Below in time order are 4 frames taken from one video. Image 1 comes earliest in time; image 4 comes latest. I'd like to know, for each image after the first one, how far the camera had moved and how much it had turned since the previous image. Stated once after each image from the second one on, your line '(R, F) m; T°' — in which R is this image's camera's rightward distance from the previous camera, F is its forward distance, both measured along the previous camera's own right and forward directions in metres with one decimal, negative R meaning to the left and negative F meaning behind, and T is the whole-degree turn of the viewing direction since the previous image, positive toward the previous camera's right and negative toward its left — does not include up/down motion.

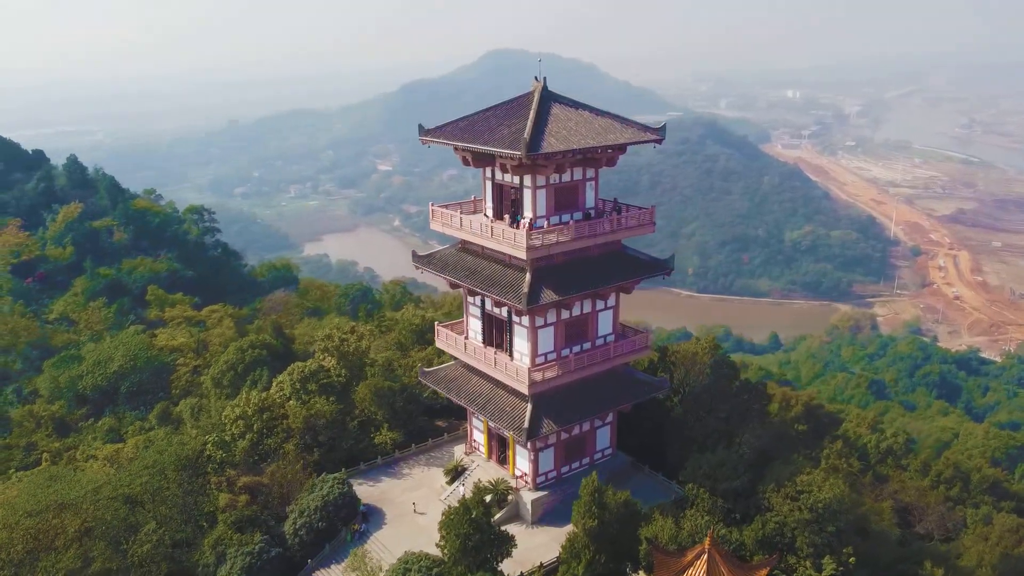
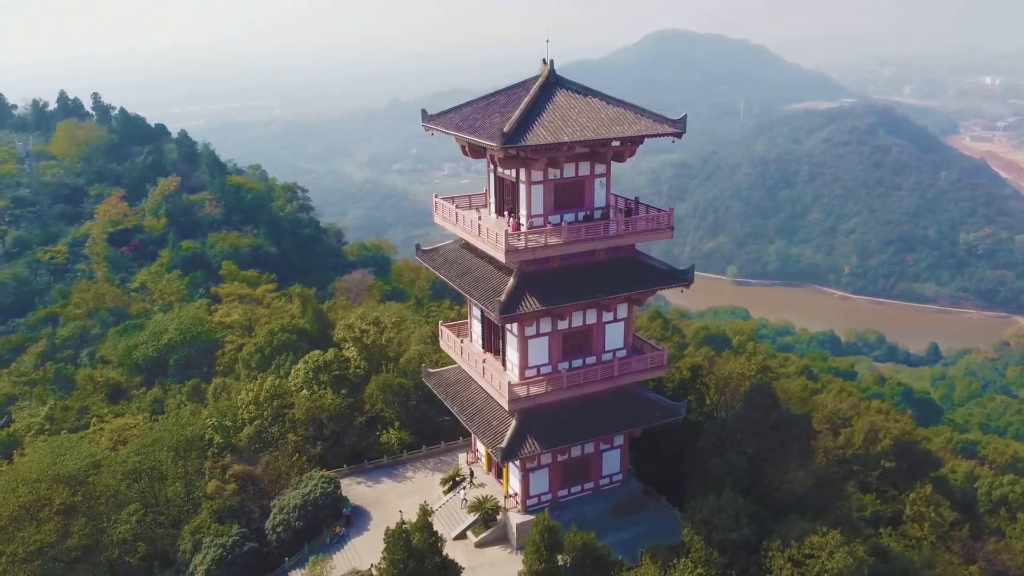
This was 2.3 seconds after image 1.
(+3.5, +2.1) m; -11°
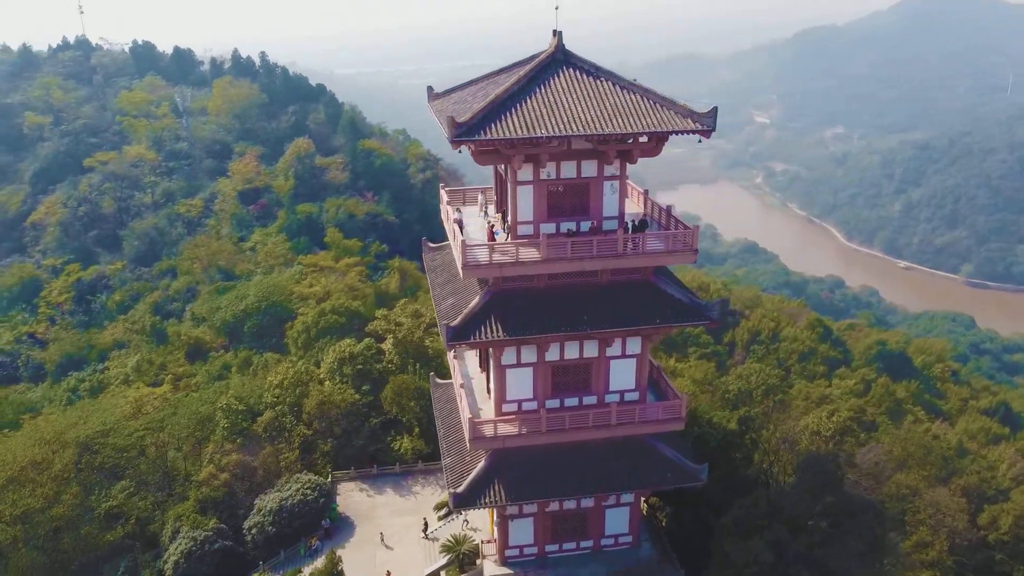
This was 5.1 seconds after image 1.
(+4.1, +3.5) m; -15°
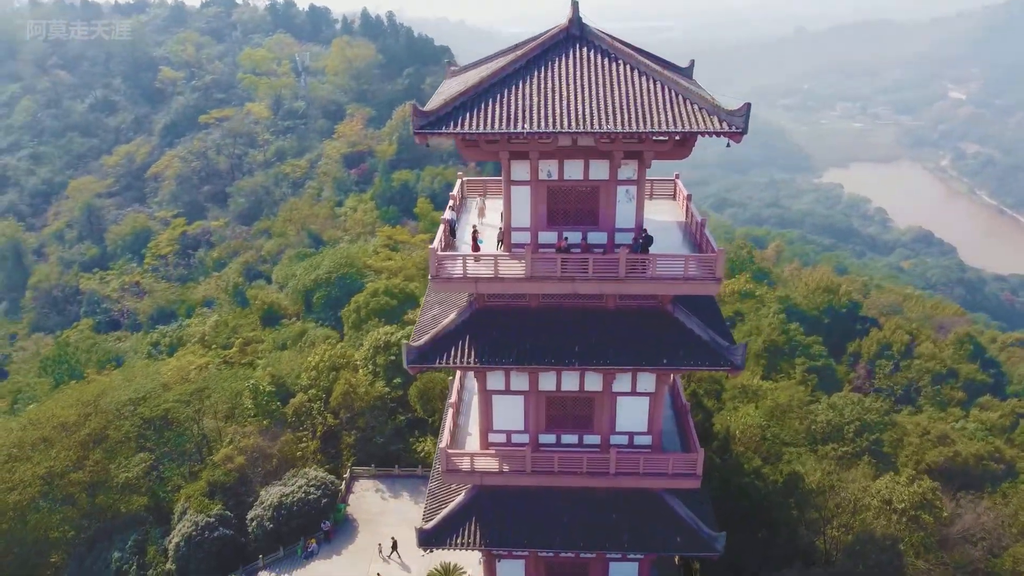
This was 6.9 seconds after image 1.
(+2.5, +2.3) m; -11°
